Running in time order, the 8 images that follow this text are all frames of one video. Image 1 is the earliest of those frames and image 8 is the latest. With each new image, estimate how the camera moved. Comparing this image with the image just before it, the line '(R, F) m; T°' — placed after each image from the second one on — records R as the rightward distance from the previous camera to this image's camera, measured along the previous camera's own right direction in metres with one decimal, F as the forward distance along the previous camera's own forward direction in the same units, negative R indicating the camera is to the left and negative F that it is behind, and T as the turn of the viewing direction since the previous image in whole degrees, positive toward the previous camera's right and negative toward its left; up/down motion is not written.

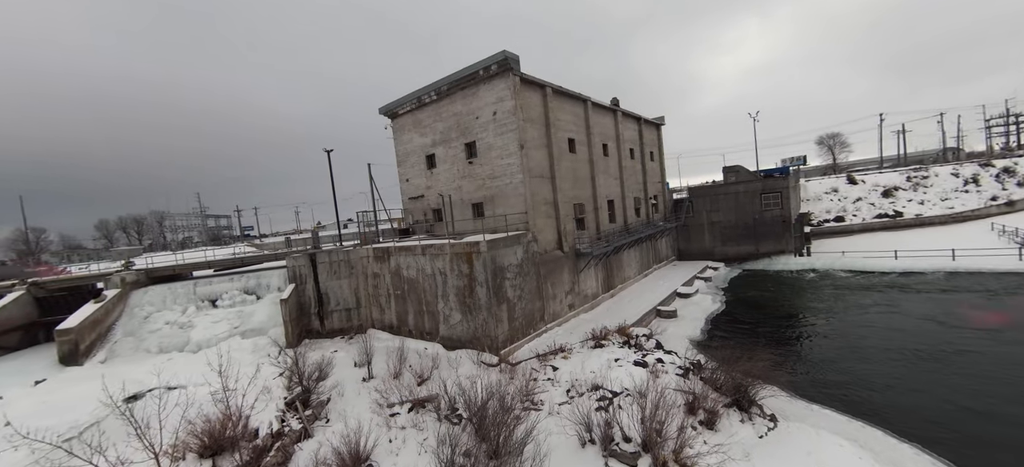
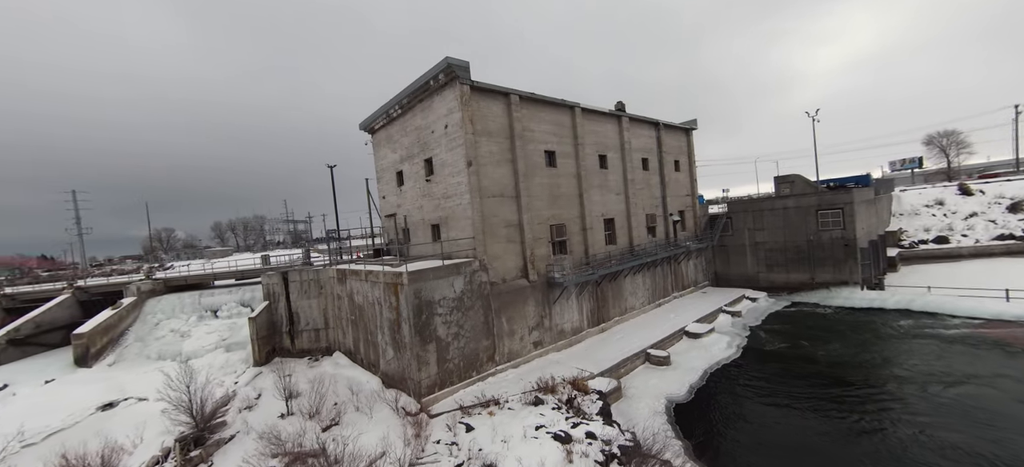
(+5.3, +2.8) m; -10°
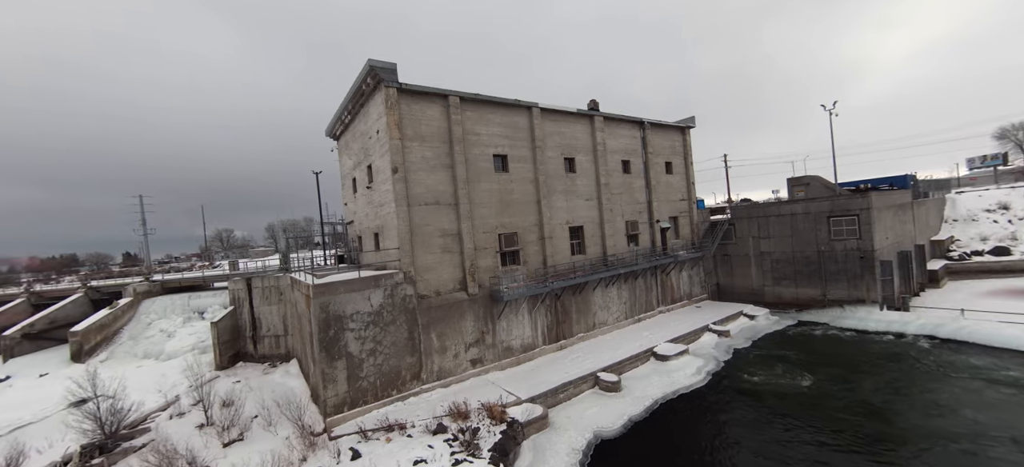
(+4.6, +1.5) m; -6°
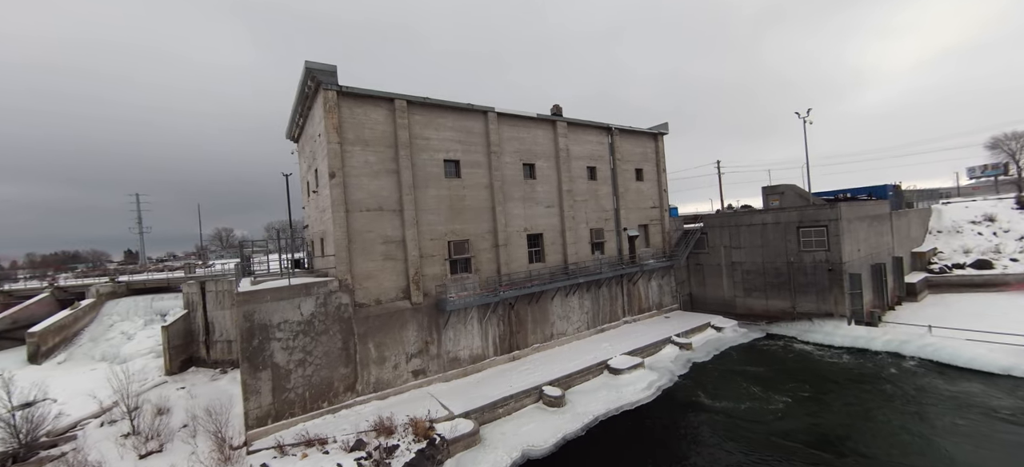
(+2.5, +0.5) m; 0°
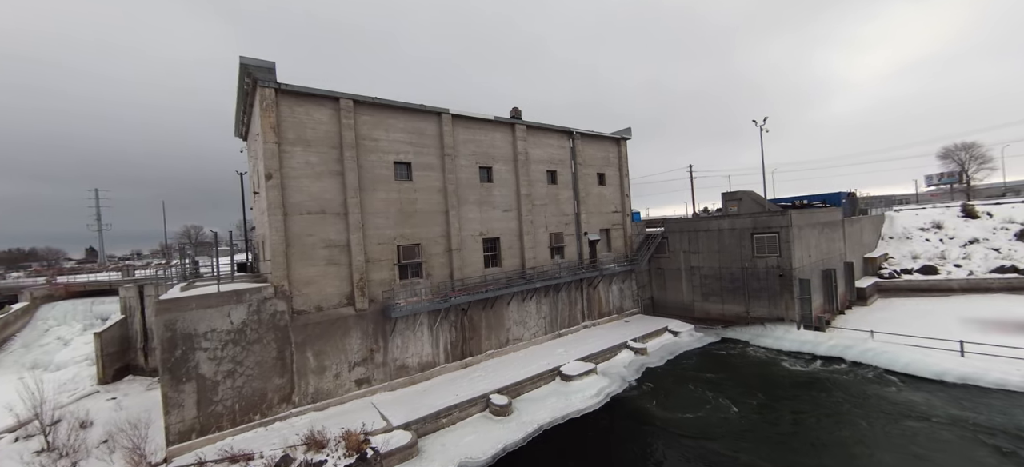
(+1.4, +0.3) m; +3°
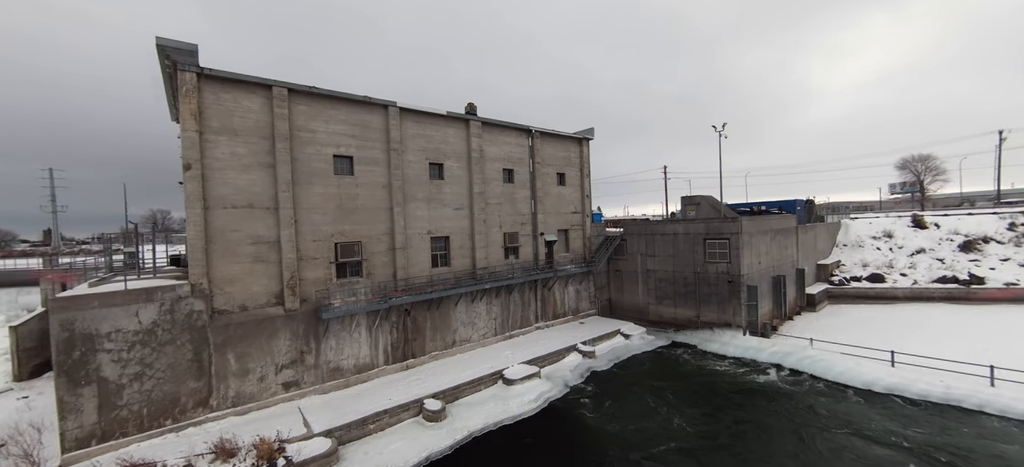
(+1.7, +0.4) m; +2°
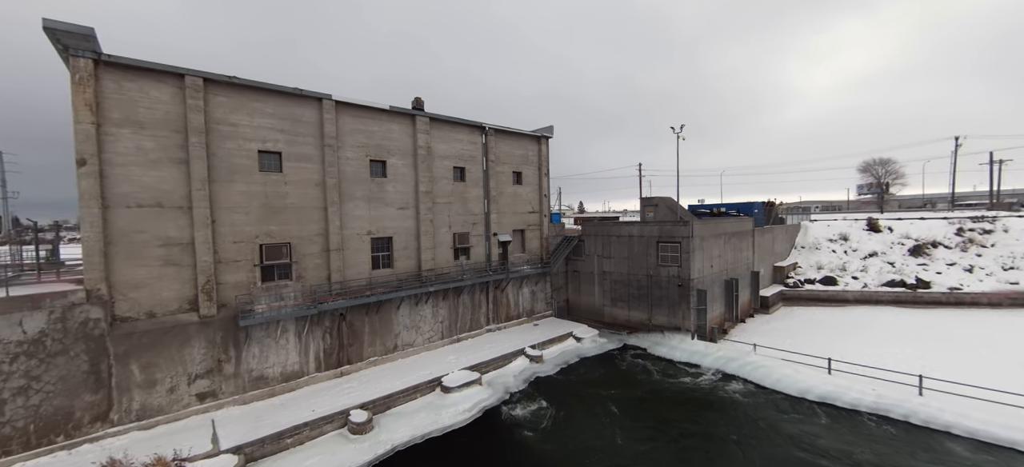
(+1.9, +0.6) m; +2°
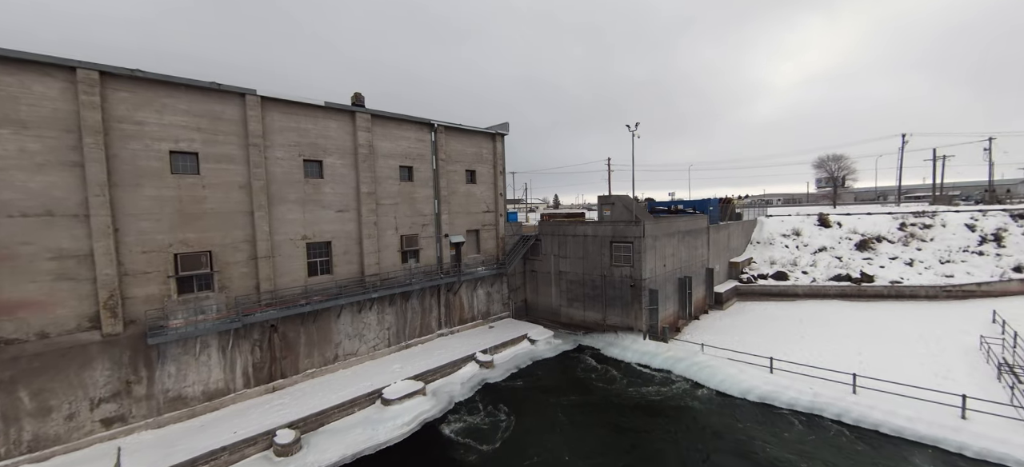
(+1.5, +0.6) m; +3°
